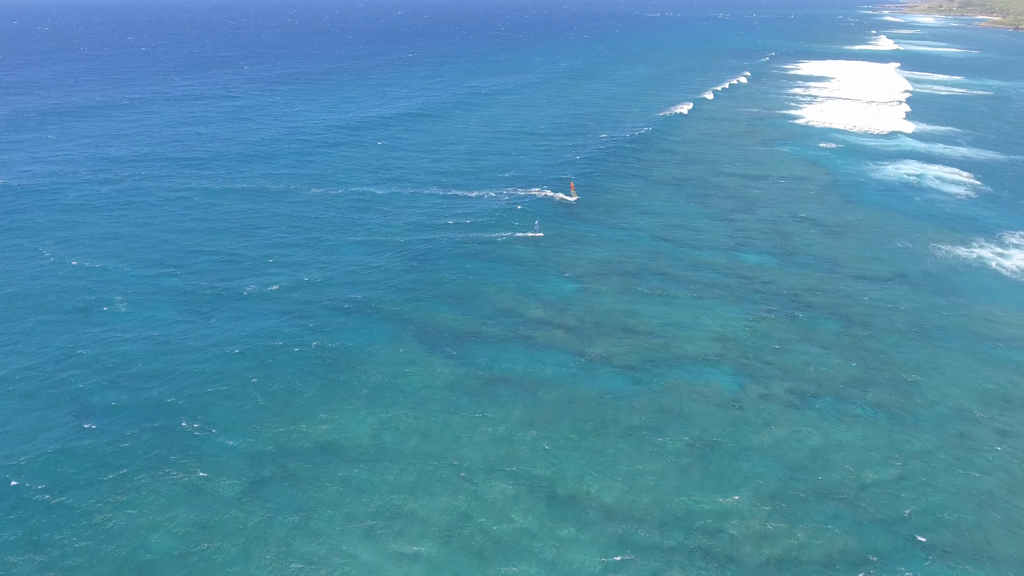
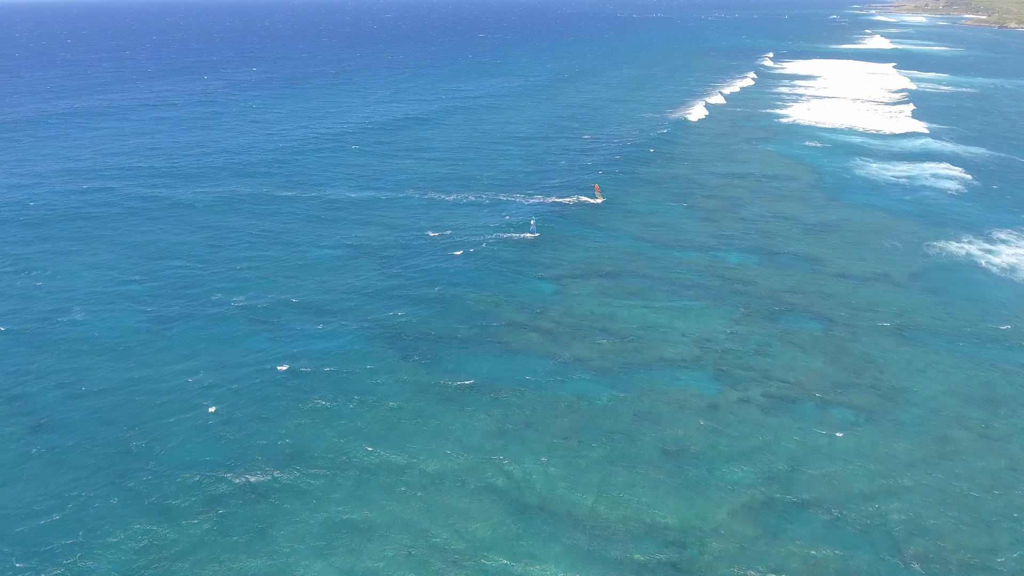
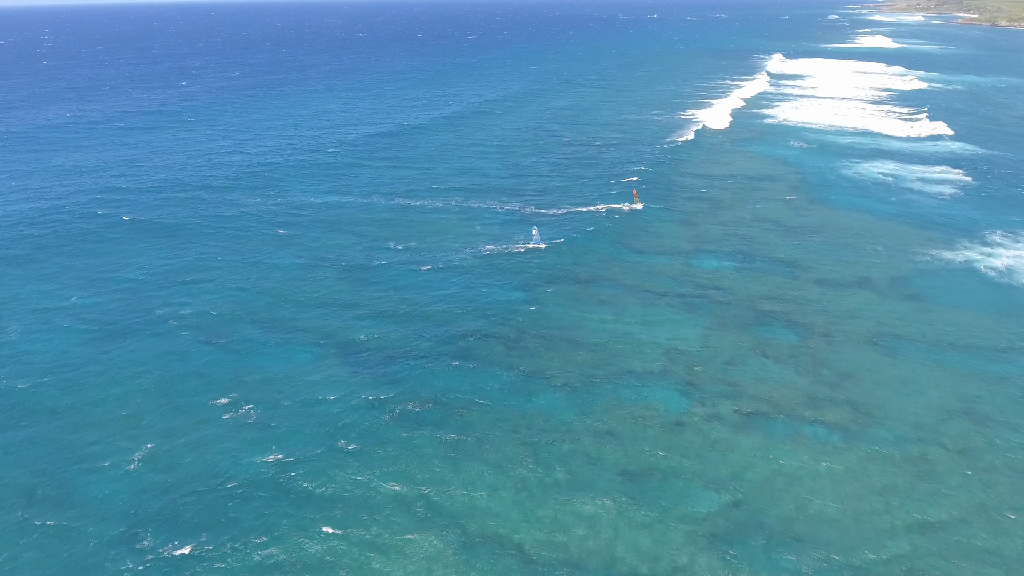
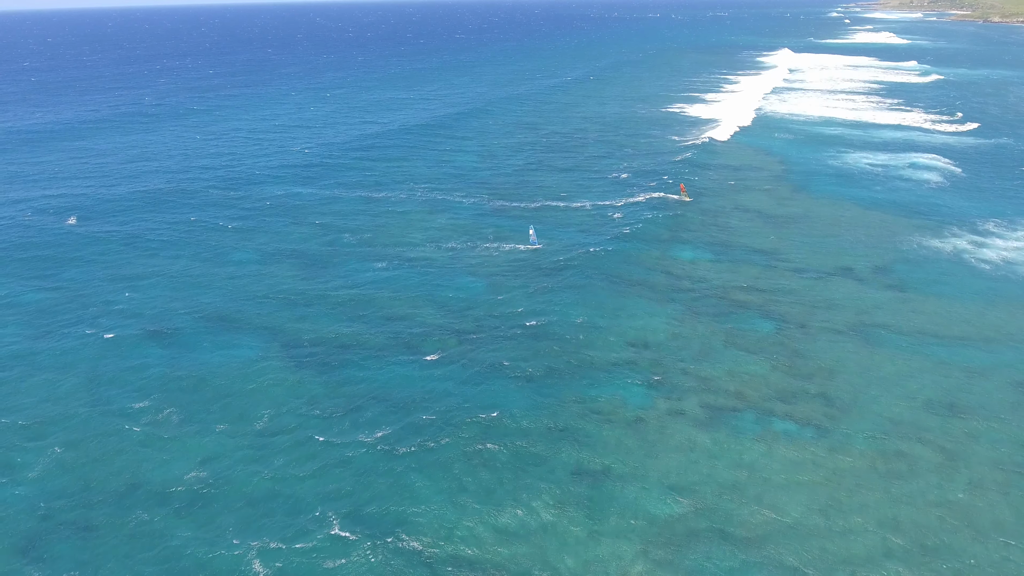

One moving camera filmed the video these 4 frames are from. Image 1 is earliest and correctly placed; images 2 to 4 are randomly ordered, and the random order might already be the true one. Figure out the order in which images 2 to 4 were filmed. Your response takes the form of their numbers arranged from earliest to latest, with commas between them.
2, 3, 4
